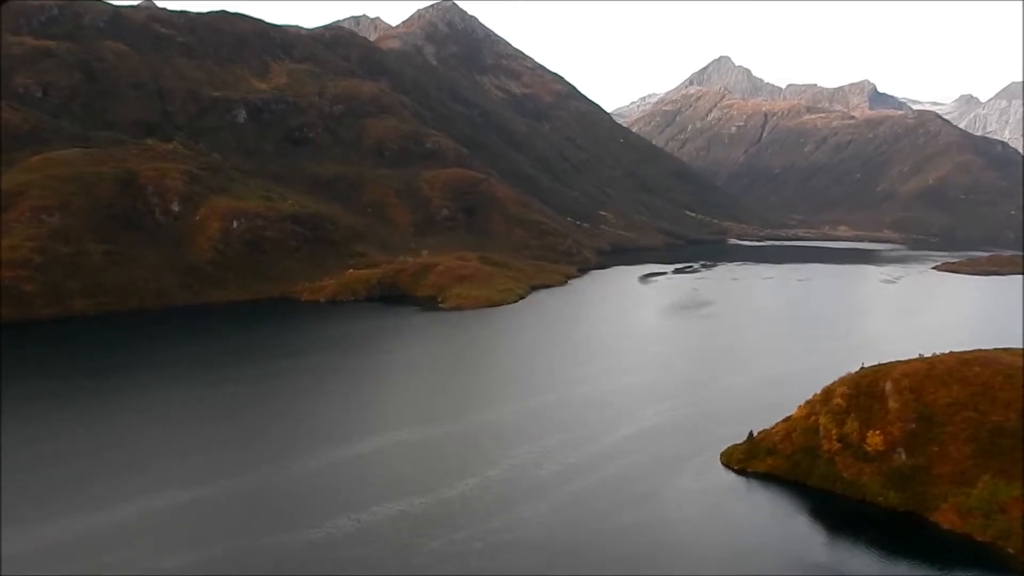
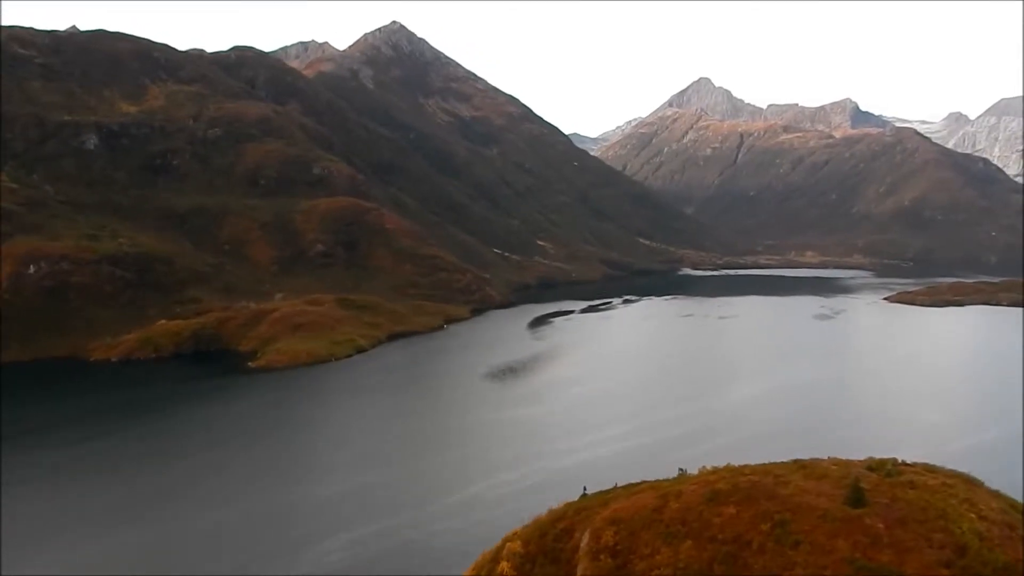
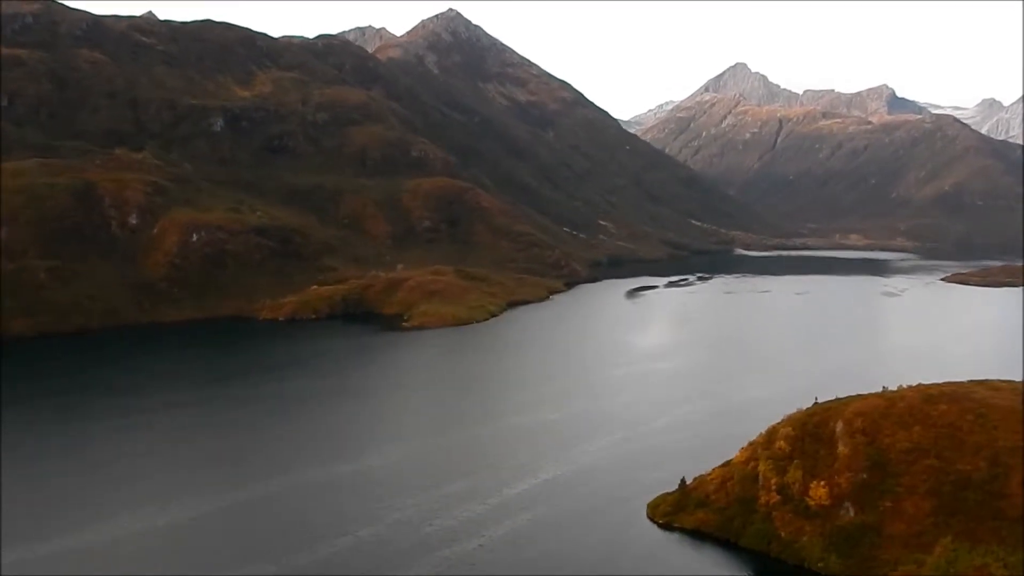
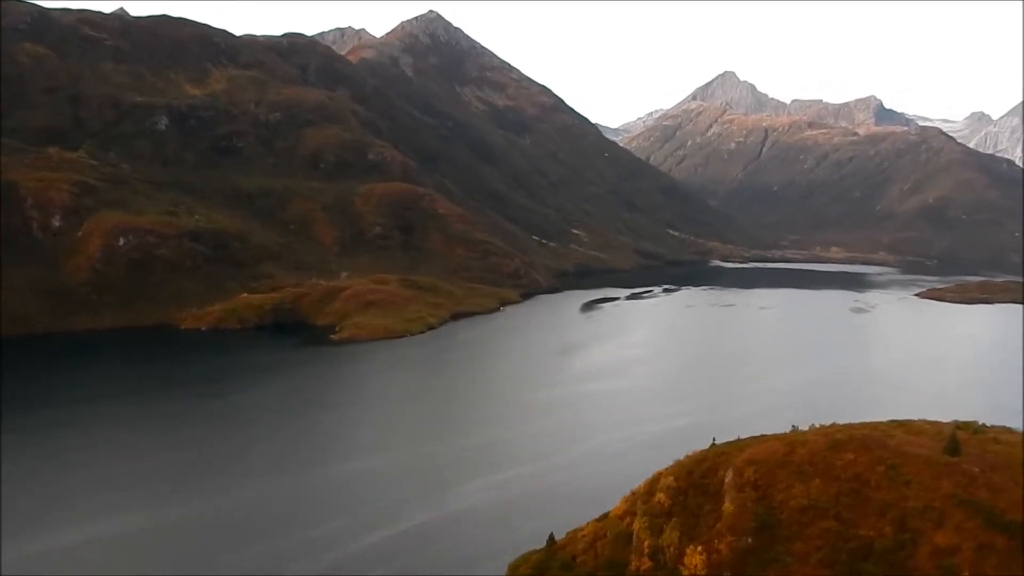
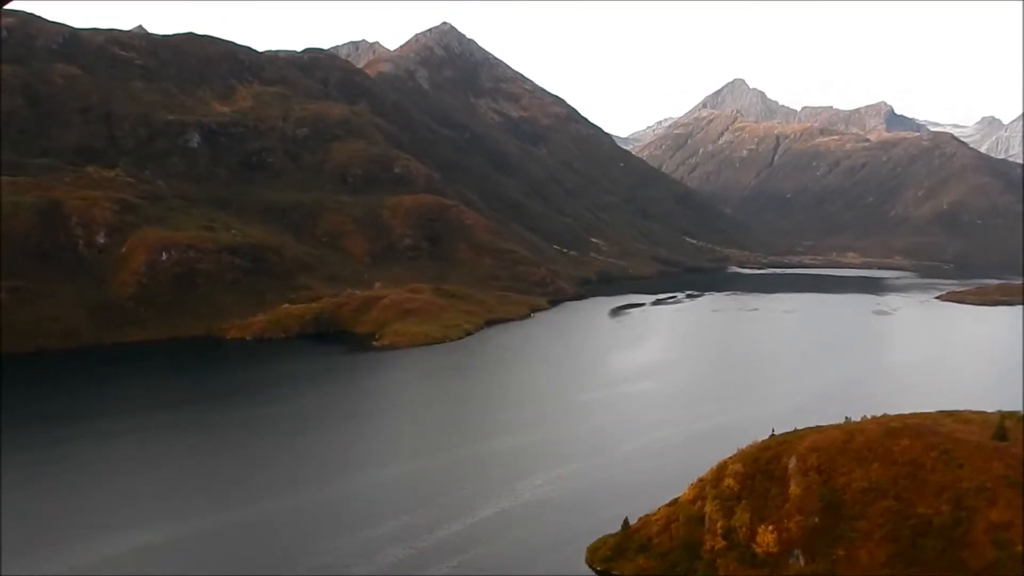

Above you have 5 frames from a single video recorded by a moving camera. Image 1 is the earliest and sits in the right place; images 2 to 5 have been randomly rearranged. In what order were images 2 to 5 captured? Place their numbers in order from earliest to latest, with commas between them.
3, 5, 4, 2
